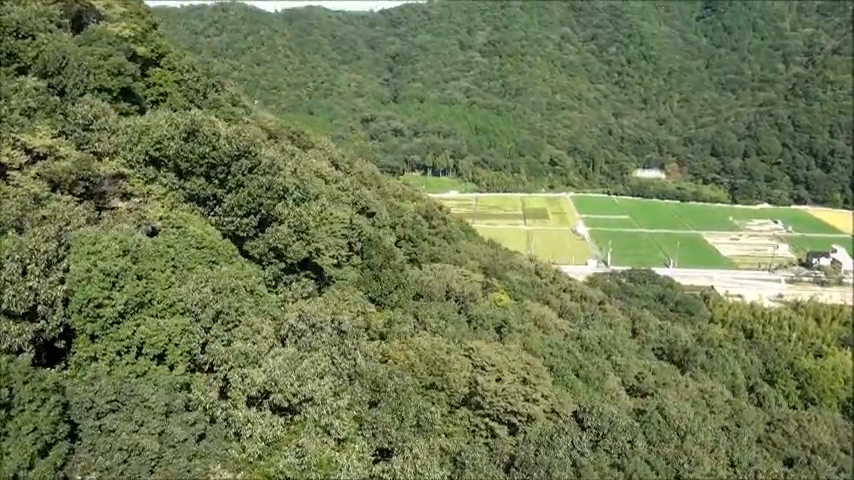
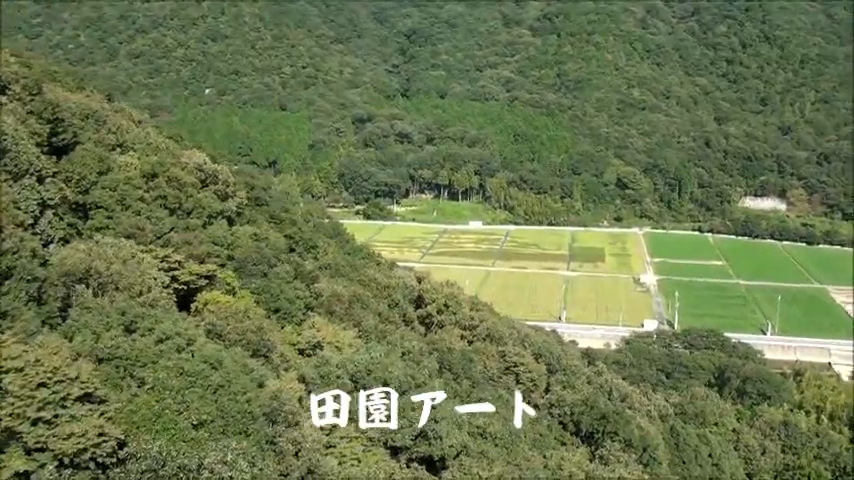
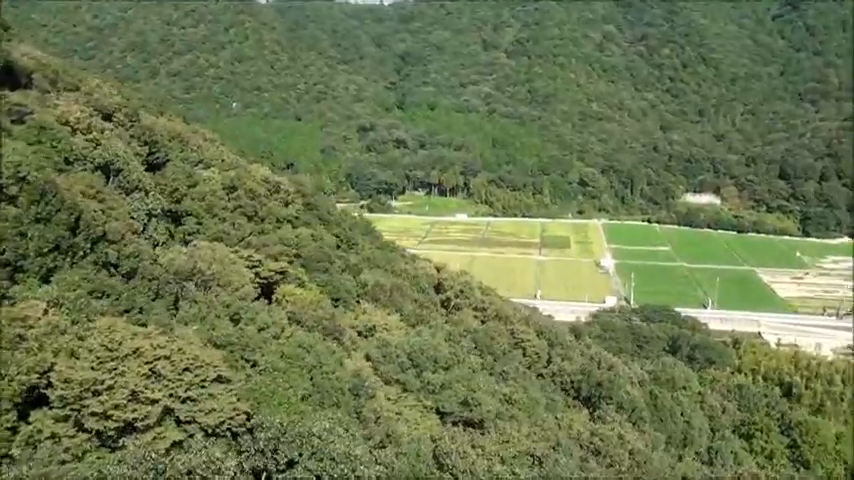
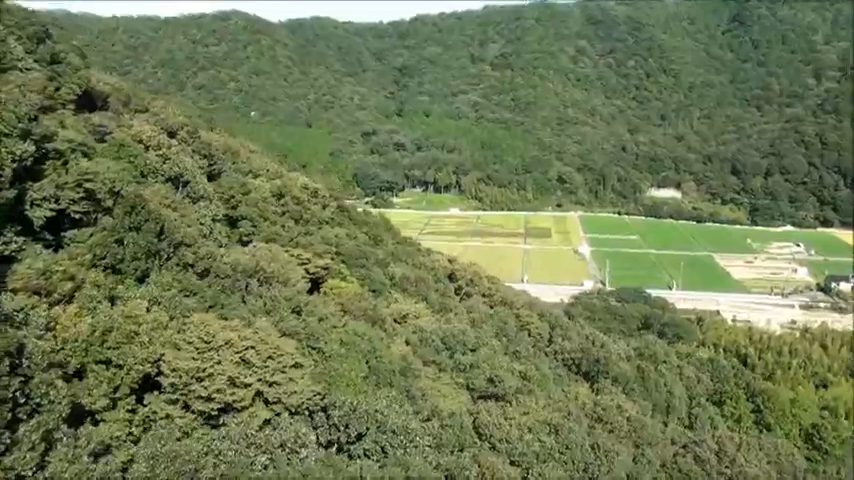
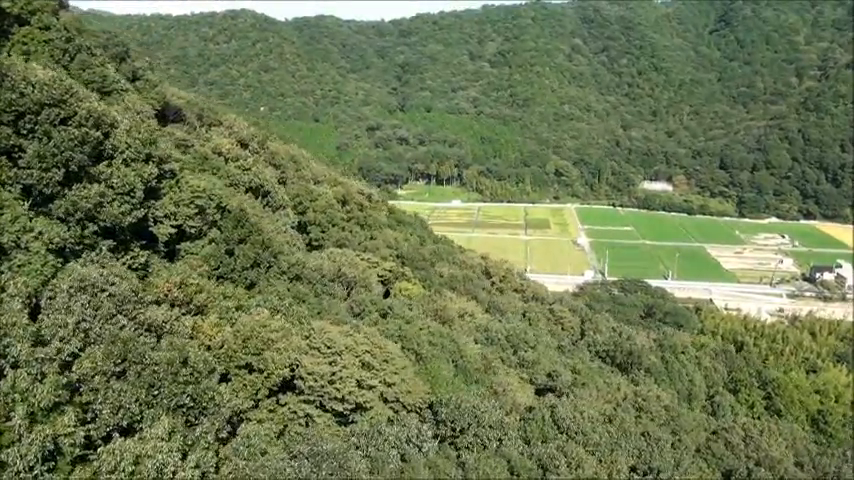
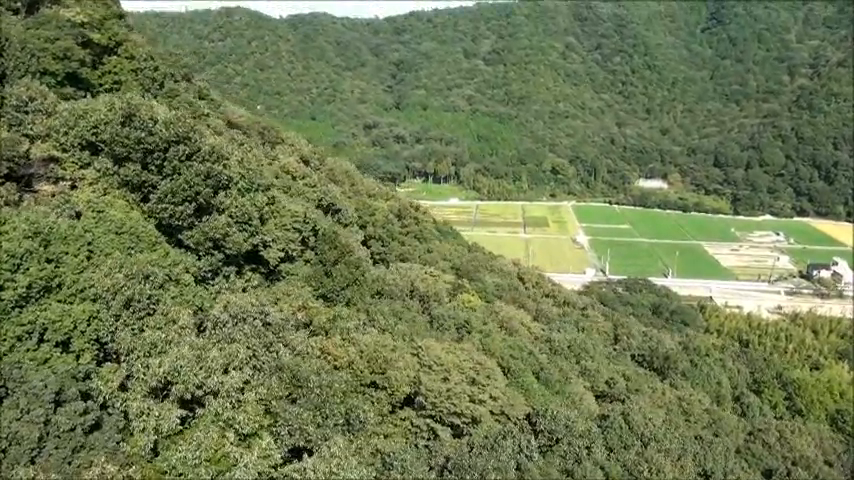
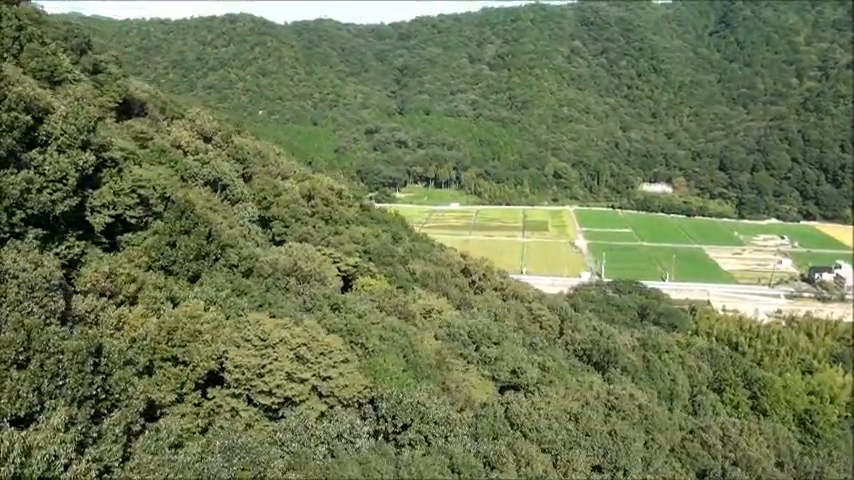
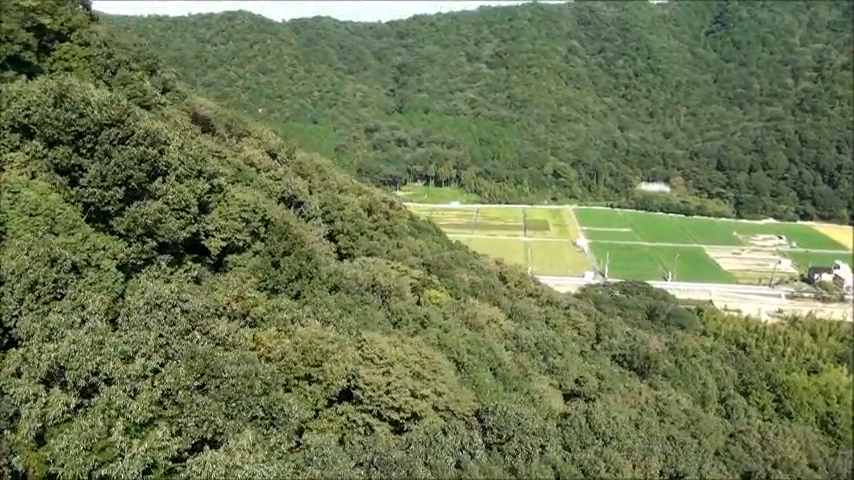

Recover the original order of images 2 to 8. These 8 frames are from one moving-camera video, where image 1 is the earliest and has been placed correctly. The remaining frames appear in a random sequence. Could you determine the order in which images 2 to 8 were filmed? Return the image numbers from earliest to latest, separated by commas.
6, 8, 5, 7, 4, 3, 2
